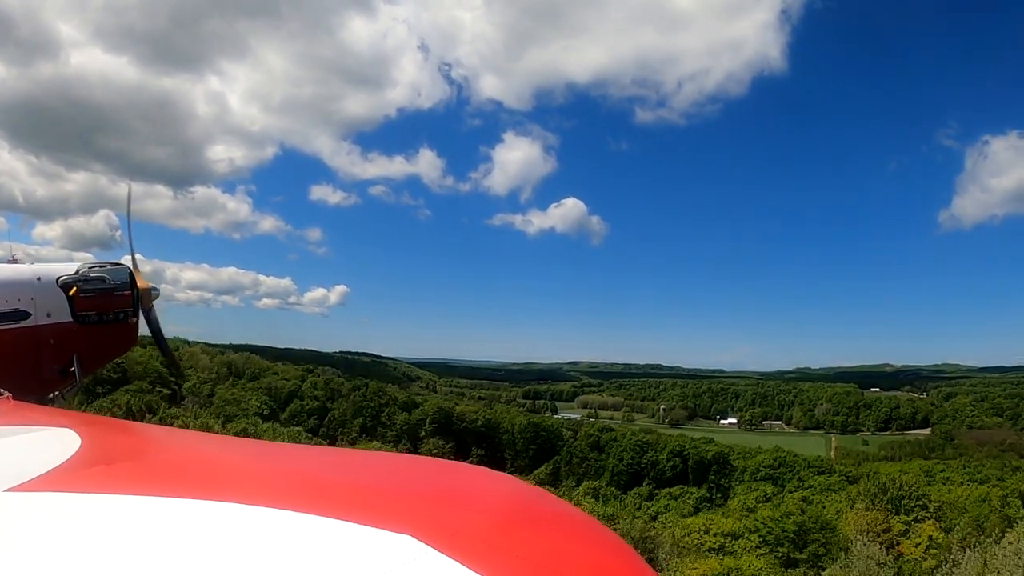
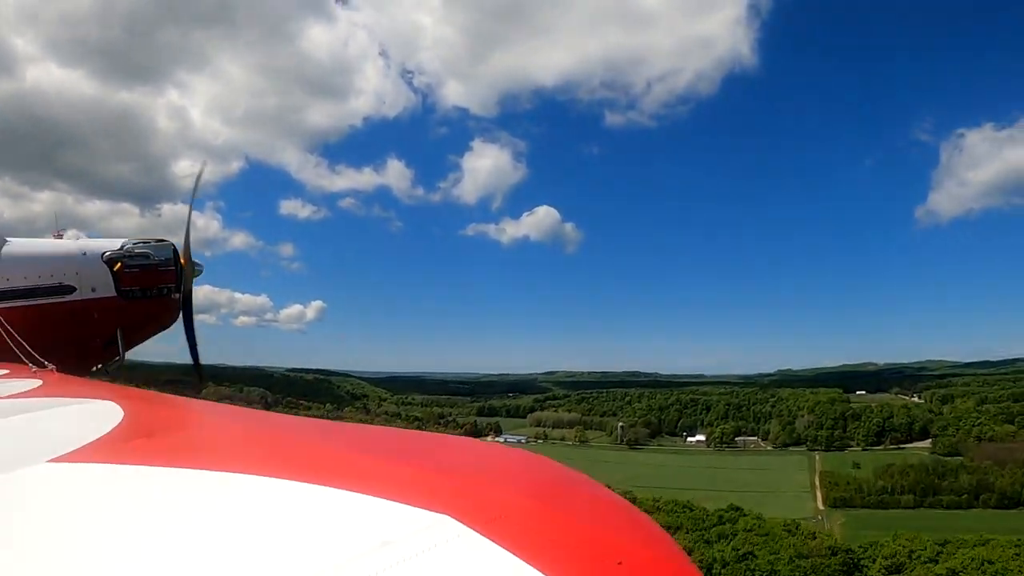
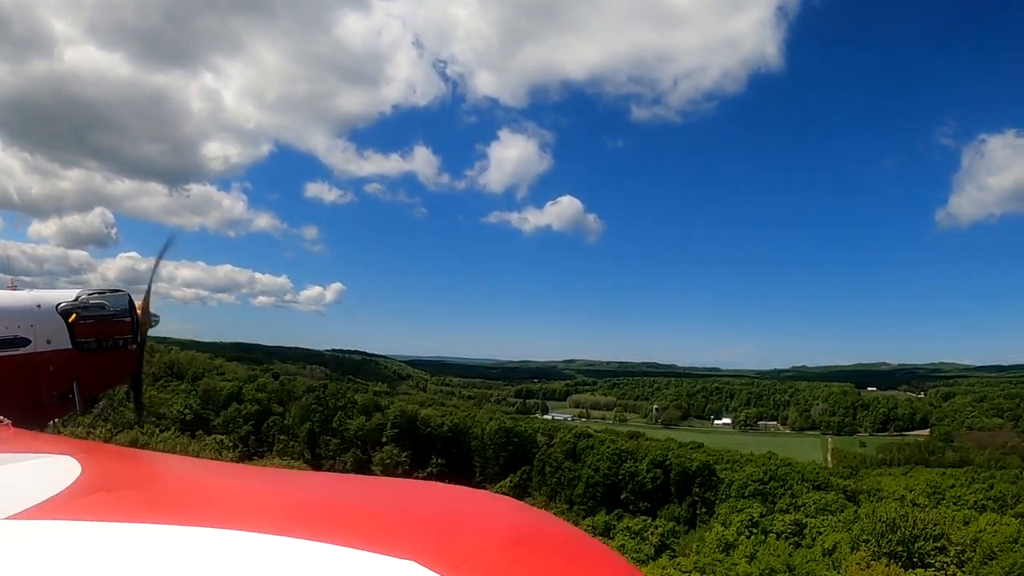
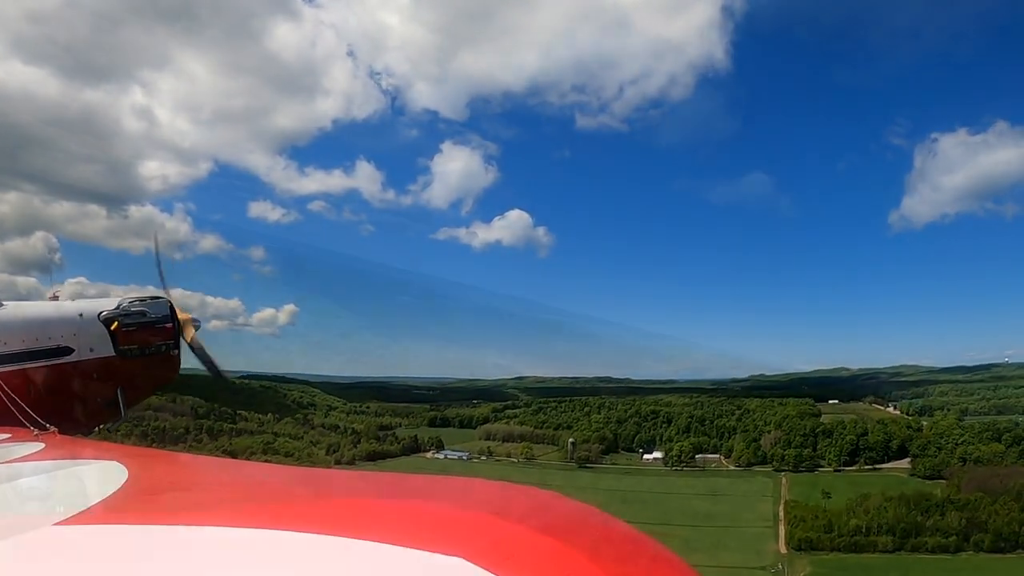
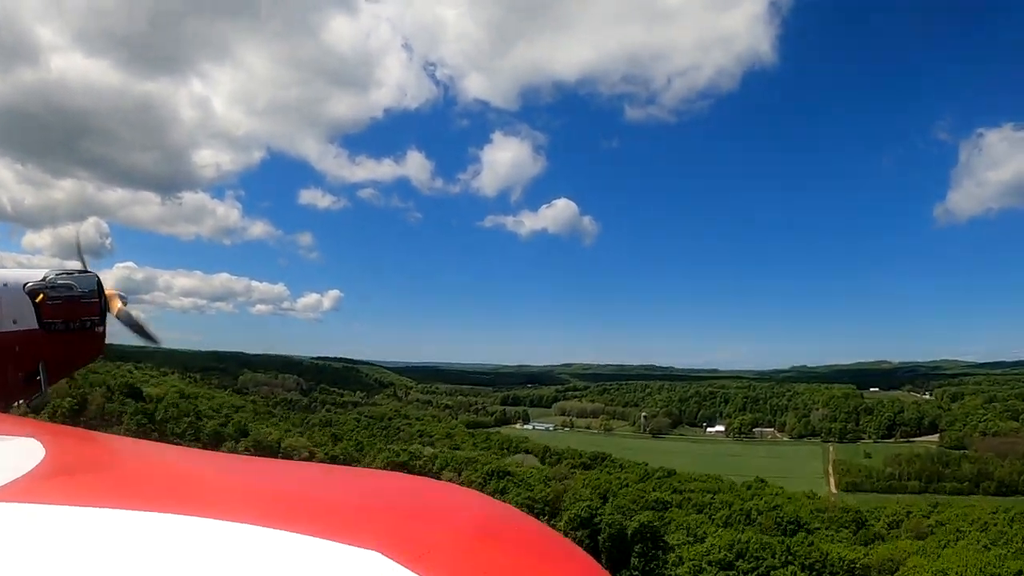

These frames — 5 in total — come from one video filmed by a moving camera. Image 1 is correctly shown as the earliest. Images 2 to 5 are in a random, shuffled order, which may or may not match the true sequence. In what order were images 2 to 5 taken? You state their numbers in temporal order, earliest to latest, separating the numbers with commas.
3, 5, 2, 4
